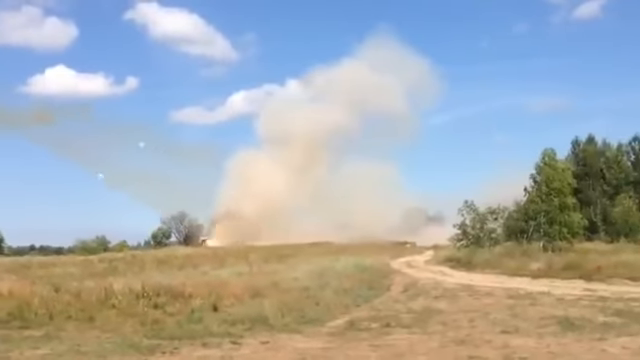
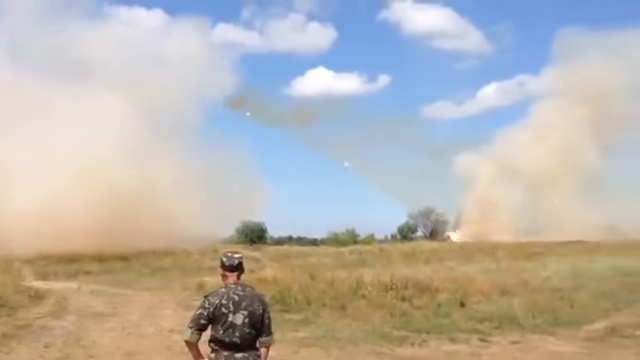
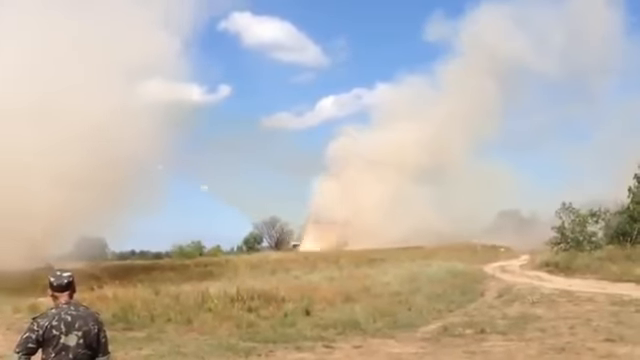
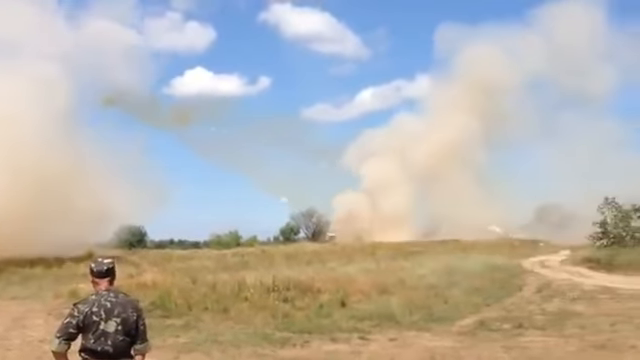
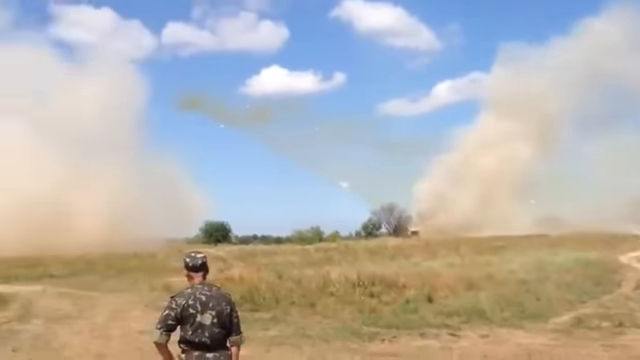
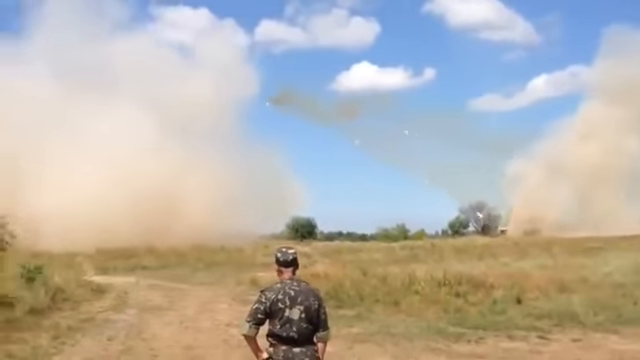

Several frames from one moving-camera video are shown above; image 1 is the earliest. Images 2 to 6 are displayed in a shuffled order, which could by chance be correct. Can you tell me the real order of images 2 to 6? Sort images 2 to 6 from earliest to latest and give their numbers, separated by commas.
5, 6, 2, 4, 3
